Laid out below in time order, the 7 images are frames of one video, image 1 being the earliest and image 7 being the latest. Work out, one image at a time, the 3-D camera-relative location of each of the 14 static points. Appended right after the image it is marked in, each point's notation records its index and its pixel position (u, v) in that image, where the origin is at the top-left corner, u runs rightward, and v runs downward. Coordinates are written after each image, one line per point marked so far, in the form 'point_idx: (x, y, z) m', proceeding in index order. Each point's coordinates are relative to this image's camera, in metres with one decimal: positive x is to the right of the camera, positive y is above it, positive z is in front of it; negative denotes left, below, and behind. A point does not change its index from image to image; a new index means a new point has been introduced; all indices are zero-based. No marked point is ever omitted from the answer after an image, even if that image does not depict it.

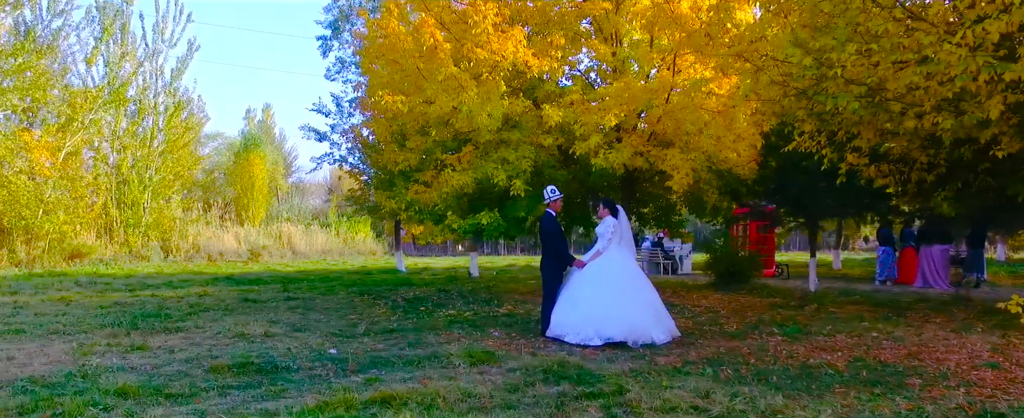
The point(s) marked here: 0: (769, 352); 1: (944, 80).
0: (+2.3, -1.2, +6.7) m
1: (+4.0, +1.2, +7.0) m
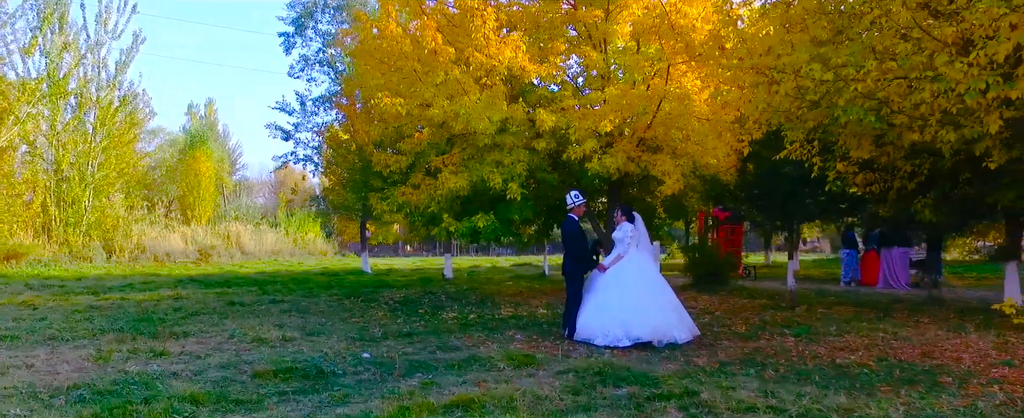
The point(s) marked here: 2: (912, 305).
0: (+2.6, -1.3, +7.1) m
1: (+4.4, +1.1, +7.5) m
2: (+5.7, -1.3, +10.7) m
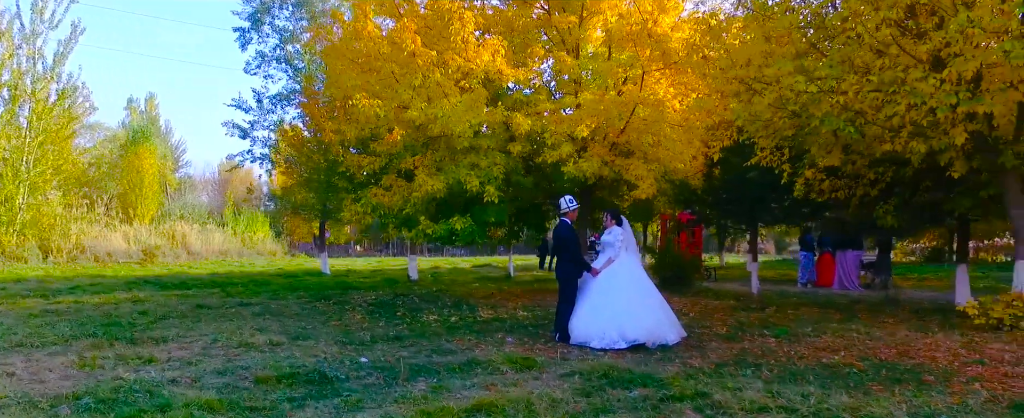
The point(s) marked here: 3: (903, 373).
0: (+2.6, -1.4, +7.4) m
1: (+4.3, +1.0, +7.9) m
2: (+5.4, -1.4, +11.2) m
3: (+3.3, -1.4, +6.3) m
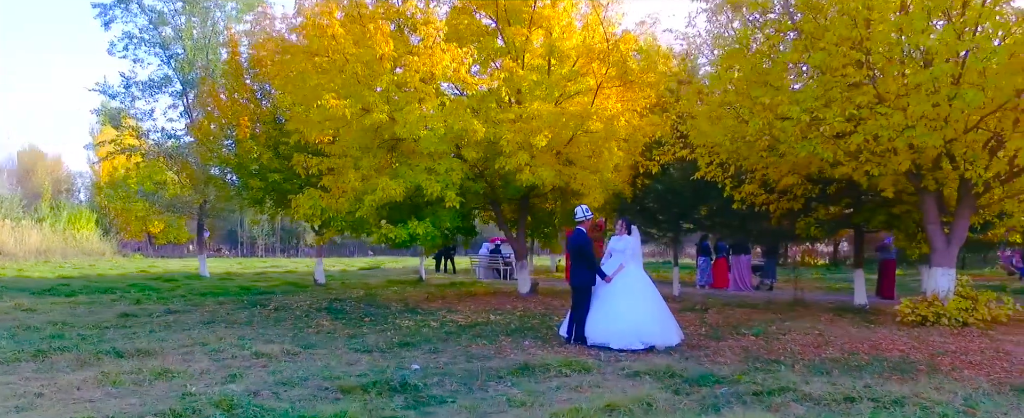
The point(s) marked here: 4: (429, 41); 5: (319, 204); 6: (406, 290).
0: (+2.9, -1.5, +8.3) m
1: (+4.5, +0.8, +9.3) m
2: (+4.6, -1.6, +12.8) m
3: (+3.8, -1.5, +7.5) m
4: (-1.3, +2.6, +11.6) m
5: (-3.2, +0.1, +12.4) m
6: (-2.1, -1.6, +15.0) m
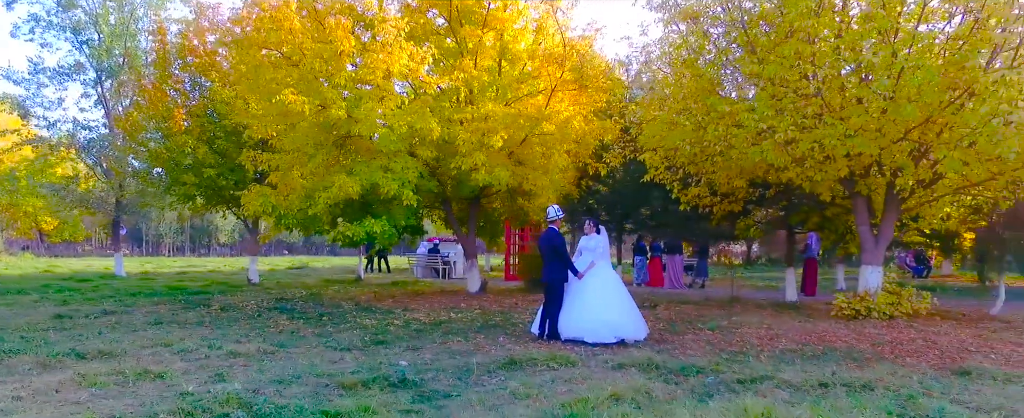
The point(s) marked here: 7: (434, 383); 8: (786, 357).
0: (+2.6, -1.5, +8.9) m
1: (+4.1, +0.8, +10.0) m
2: (+3.8, -1.6, +13.5) m
3: (+3.6, -1.5, +8.1) m
4: (-1.9, +2.6, +11.6) m
5: (-3.9, +0.1, +12.2) m
6: (-3.2, -1.6, +14.9) m
7: (-0.7, -1.5, +6.5) m
8: (+2.8, -1.5, +7.9) m
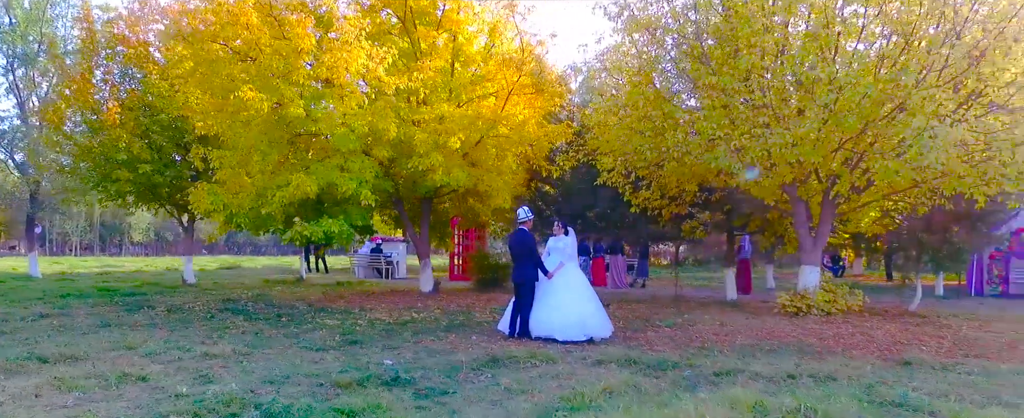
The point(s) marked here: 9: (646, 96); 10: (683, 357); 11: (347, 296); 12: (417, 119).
0: (+2.3, -1.6, +9.3) m
1: (+3.6, +0.8, +10.6) m
2: (+2.9, -1.7, +14.1) m
3: (+3.3, -1.6, +8.7) m
4: (-2.5, +2.6, +11.5) m
5: (-4.6, +0.1, +11.9) m
6: (-4.2, -1.6, +14.7) m
7: (-0.7, -1.5, +6.6) m
8: (+2.6, -1.6, +8.3) m
9: (+2.0, +1.8, +11.6) m
10: (+1.8, -1.5, +7.9) m
11: (-2.9, -1.6, +13.5) m
12: (-1.5, +1.4, +12.3) m
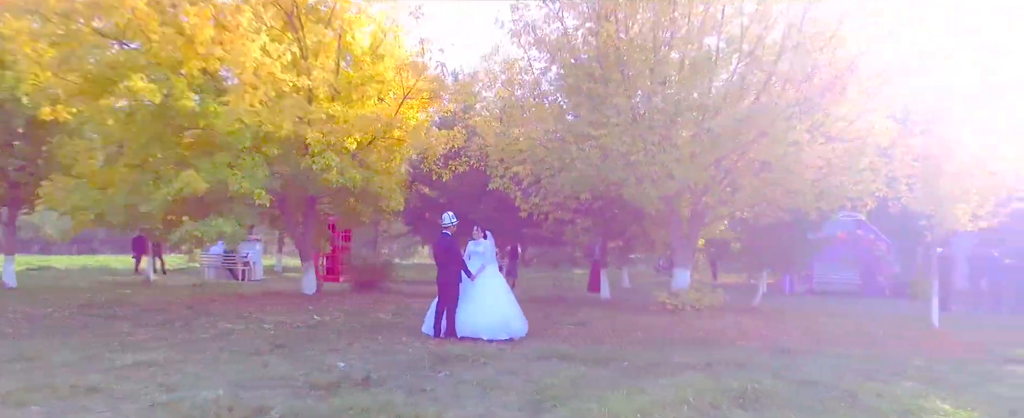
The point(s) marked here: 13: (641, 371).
0: (+1.2, -1.7, +10.1) m
1: (+2.2, +0.6, +11.8) m
2: (+0.5, -1.8, +14.9) m
3: (+2.4, -1.7, +9.8) m
4: (-3.9, +2.6, +11.0) m
5: (-6.1, +0.2, +10.8) m
6: (-6.5, -1.5, +13.6) m
7: (-1.0, -1.5, +6.7) m
8: (+1.7, -1.7, +9.3) m
9: (+0.4, +1.7, +12.3) m
10: (+1.1, -1.6, +8.6) m
11: (-5.0, -1.5, +12.8) m
12: (-3.2, +1.4, +12.0) m
13: (+1.3, -1.6, +7.5) m
